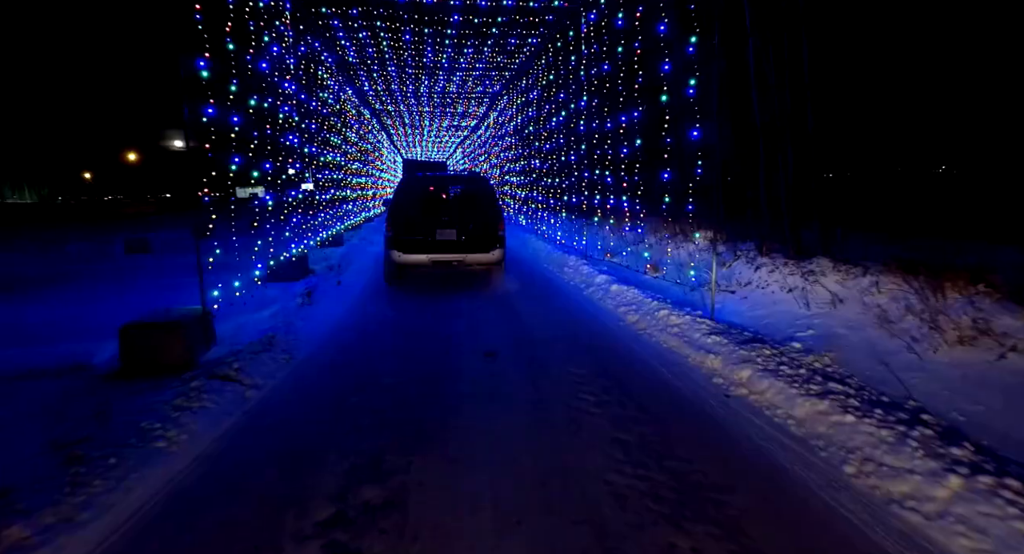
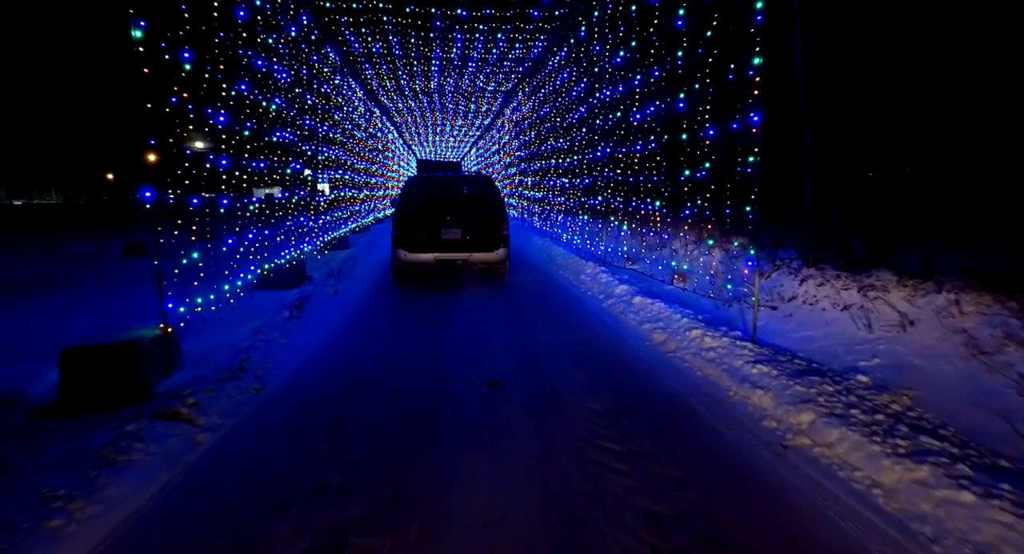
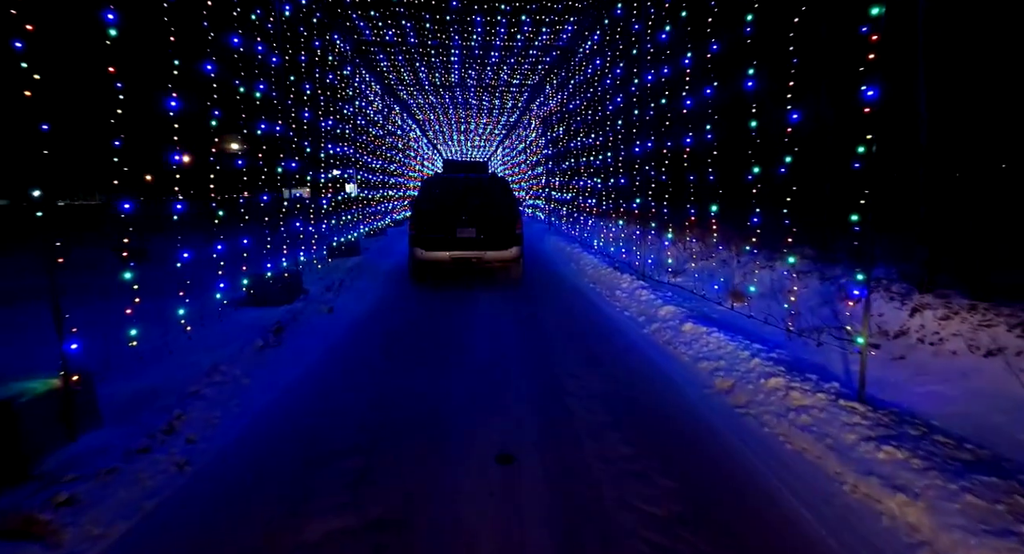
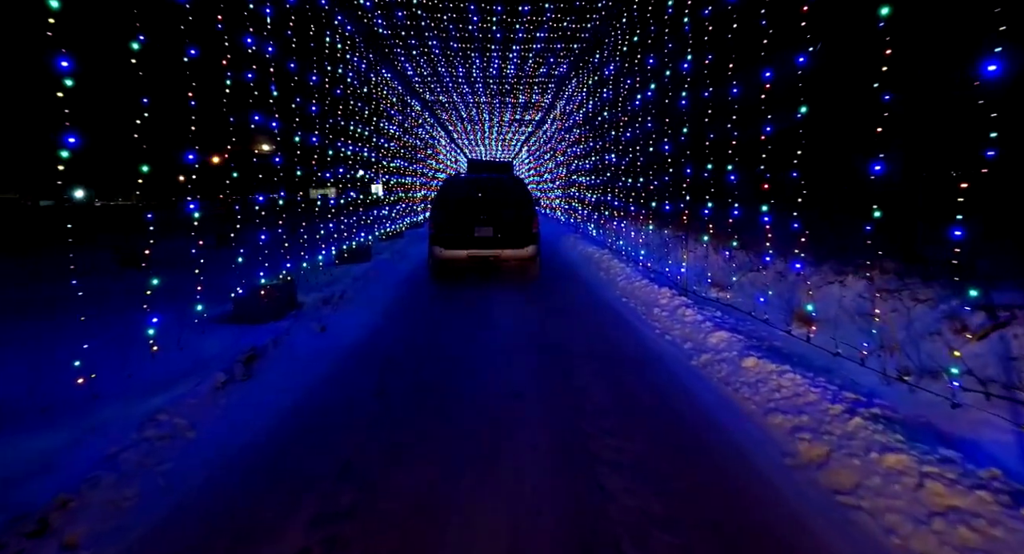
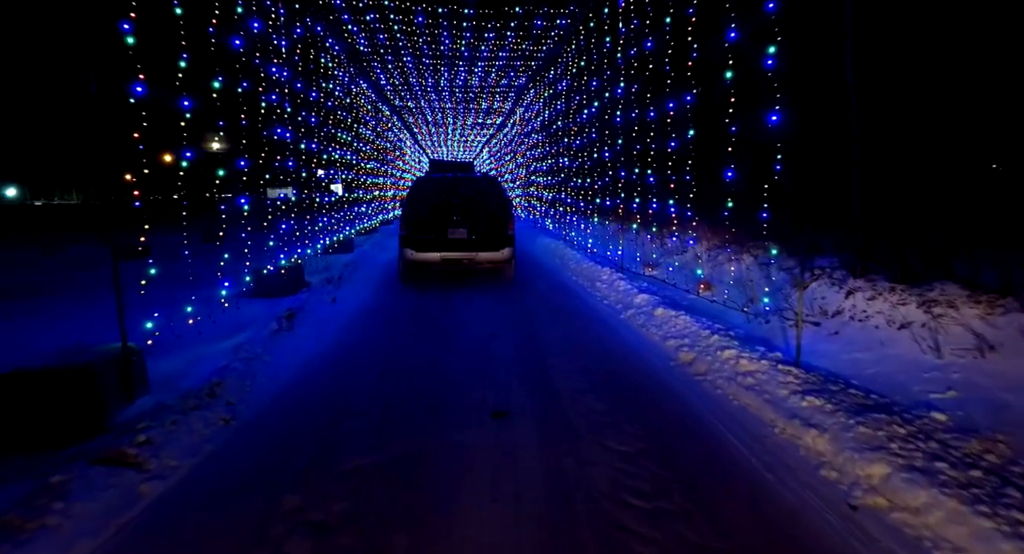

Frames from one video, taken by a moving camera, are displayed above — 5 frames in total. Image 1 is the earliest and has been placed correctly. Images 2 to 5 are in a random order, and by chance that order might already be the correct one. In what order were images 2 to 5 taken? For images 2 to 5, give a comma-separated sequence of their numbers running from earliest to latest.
2, 5, 3, 4
